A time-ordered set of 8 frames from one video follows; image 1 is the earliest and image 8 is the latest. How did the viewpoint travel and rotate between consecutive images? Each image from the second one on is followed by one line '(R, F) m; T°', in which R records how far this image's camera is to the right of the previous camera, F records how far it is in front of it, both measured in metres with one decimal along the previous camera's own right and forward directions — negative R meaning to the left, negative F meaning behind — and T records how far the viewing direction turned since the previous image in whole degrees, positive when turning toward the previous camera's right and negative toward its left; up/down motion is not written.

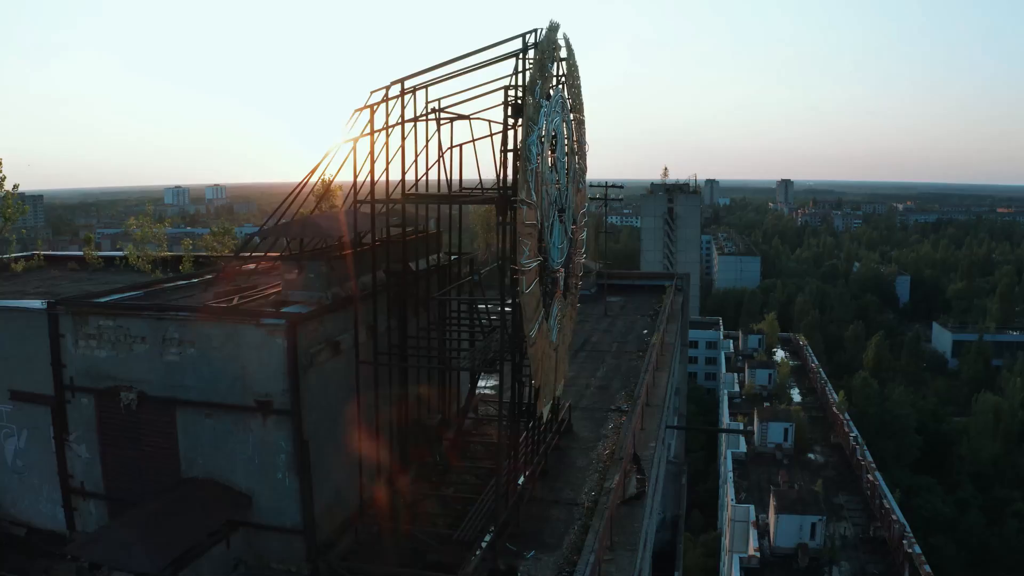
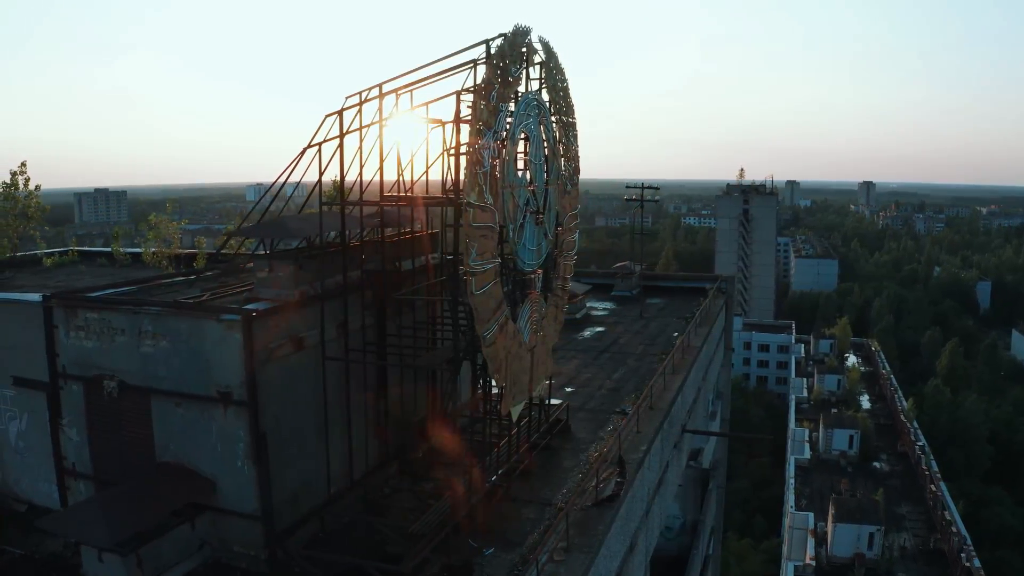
(+1.5, -0.1) m; -5°
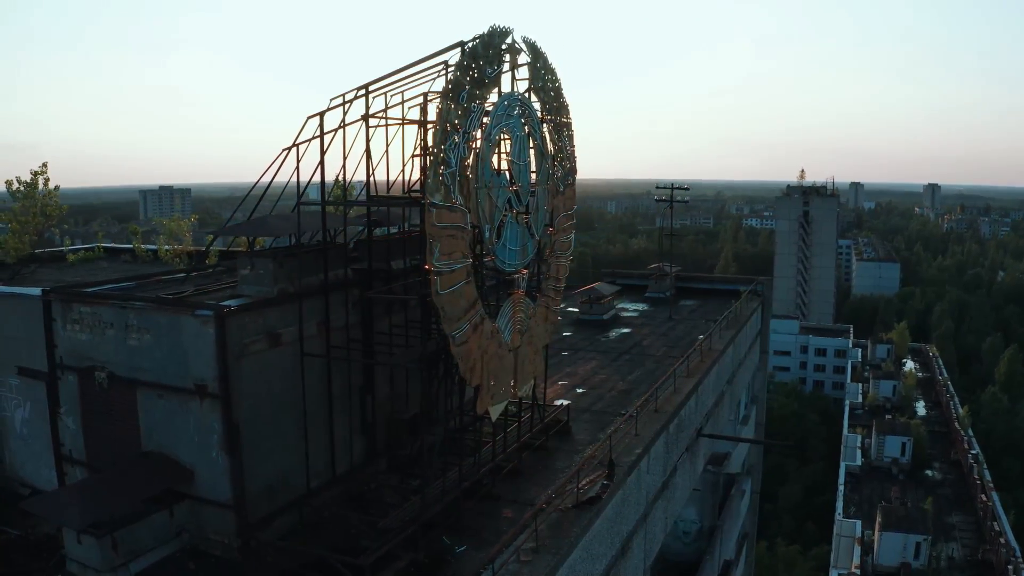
(+1.2, 0.0) m; -4°
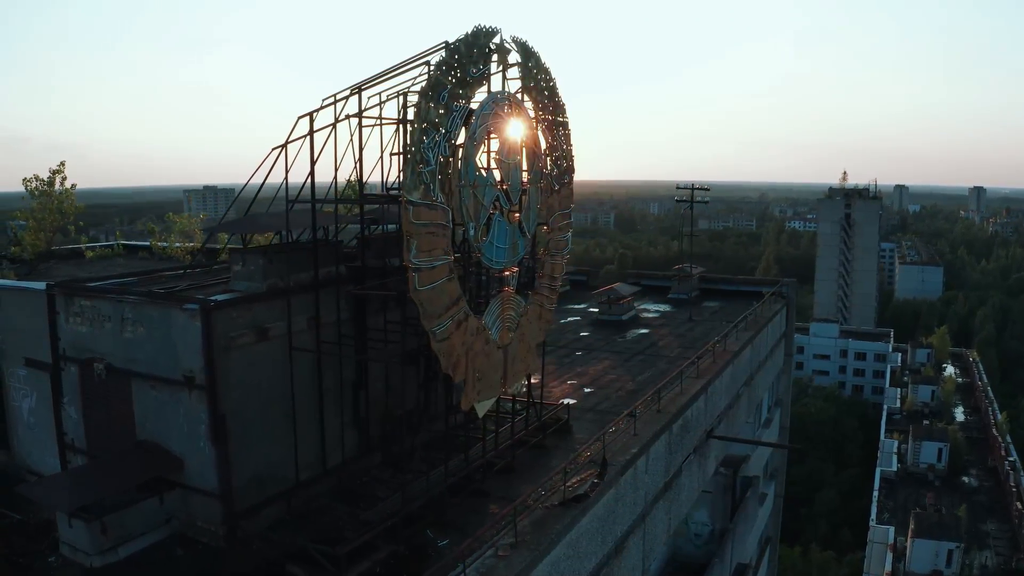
(+0.8, -0.1) m; -3°
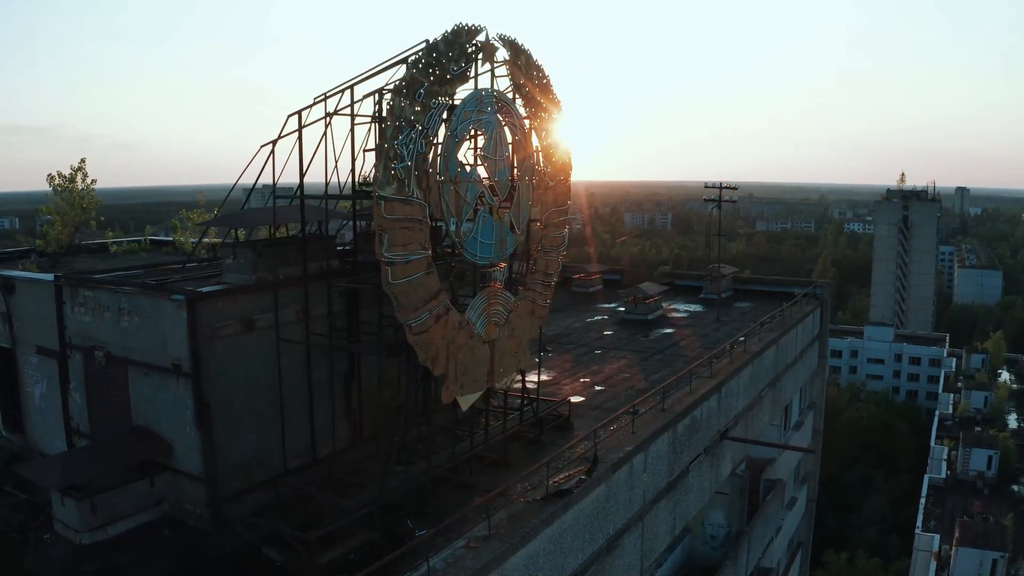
(+1.0, -0.1) m; -4°
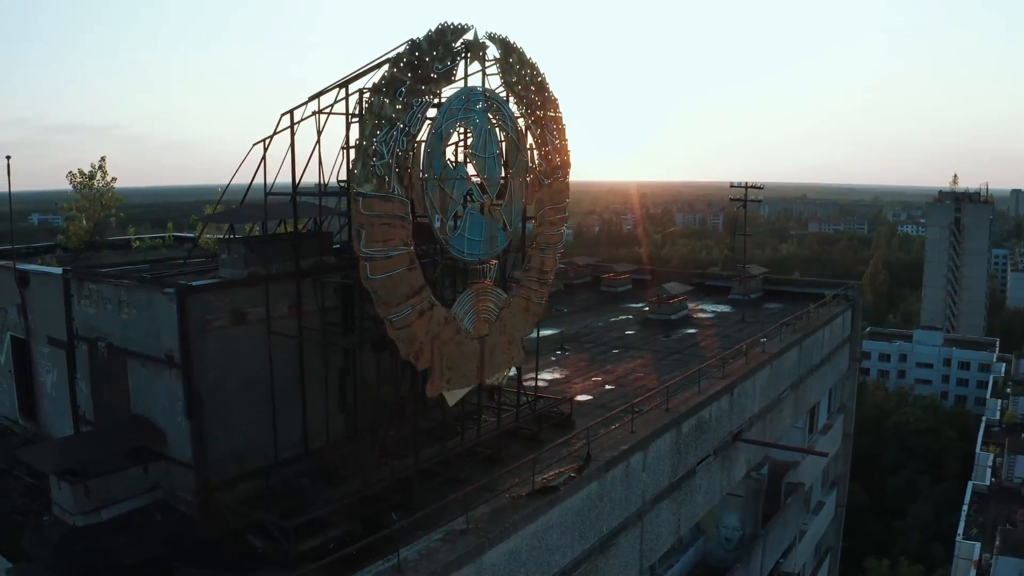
(+0.9, -0.1) m; -3°
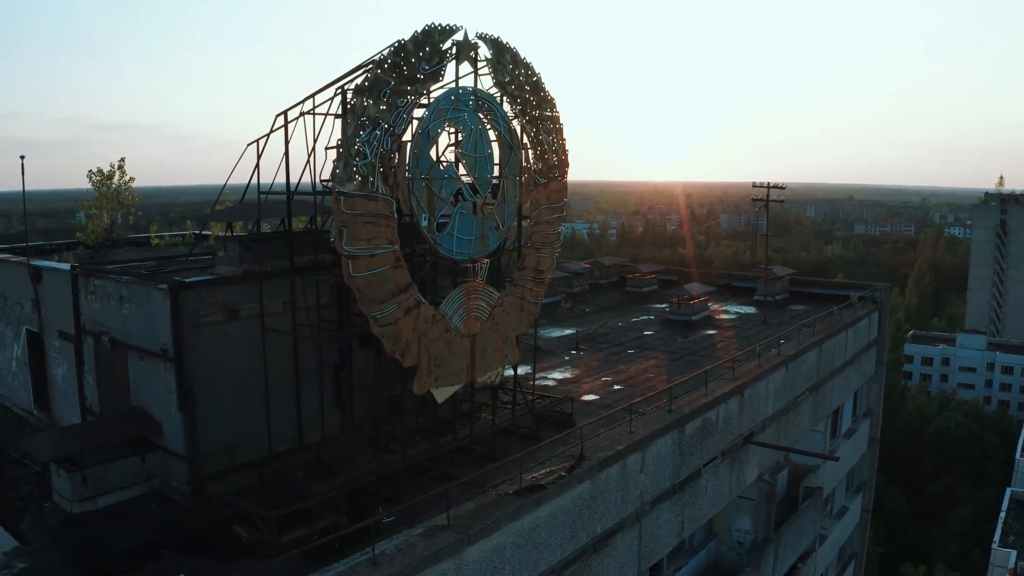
(+0.8, -0.1) m; -3°
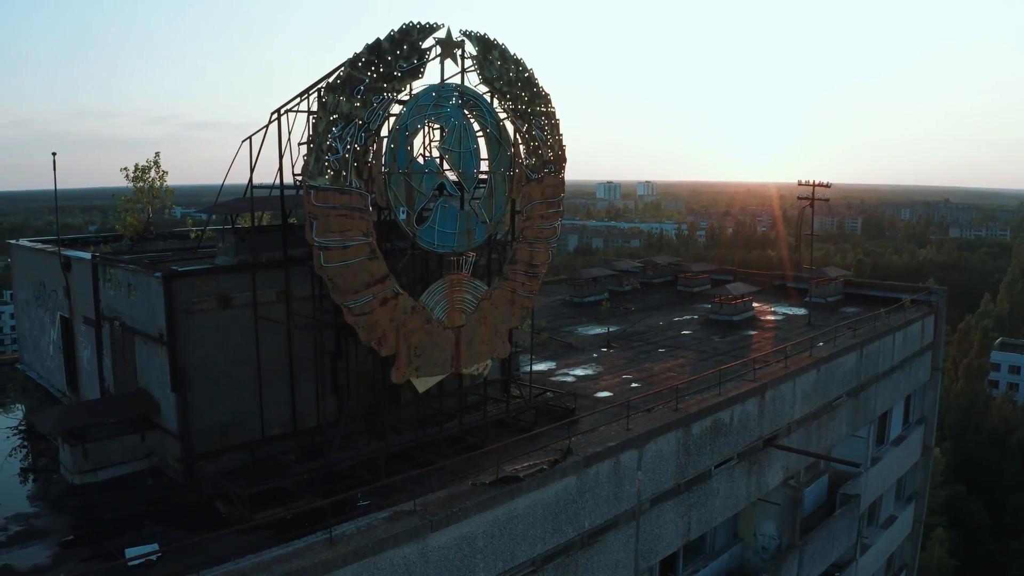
(+1.6, -0.1) m; -6°
